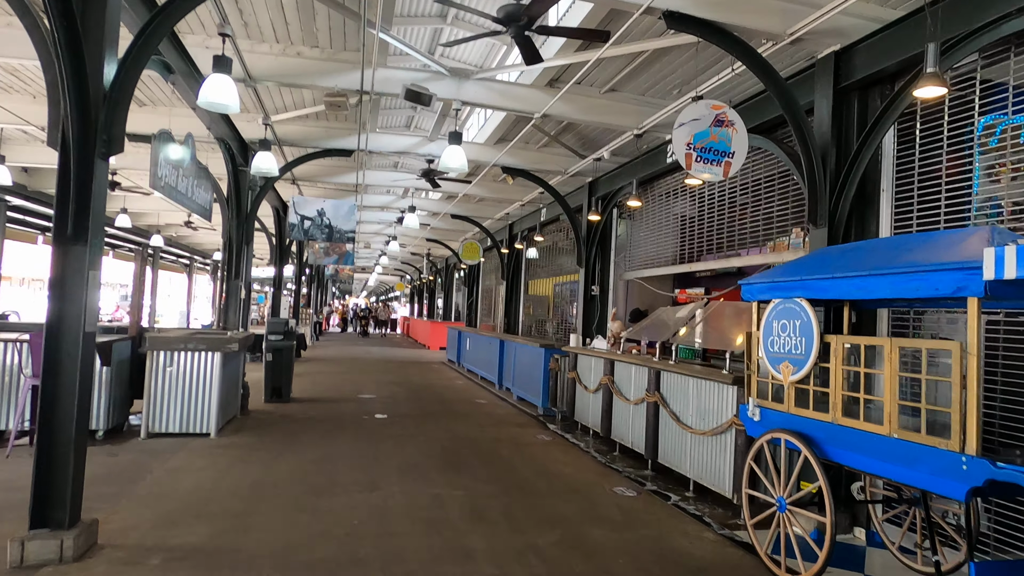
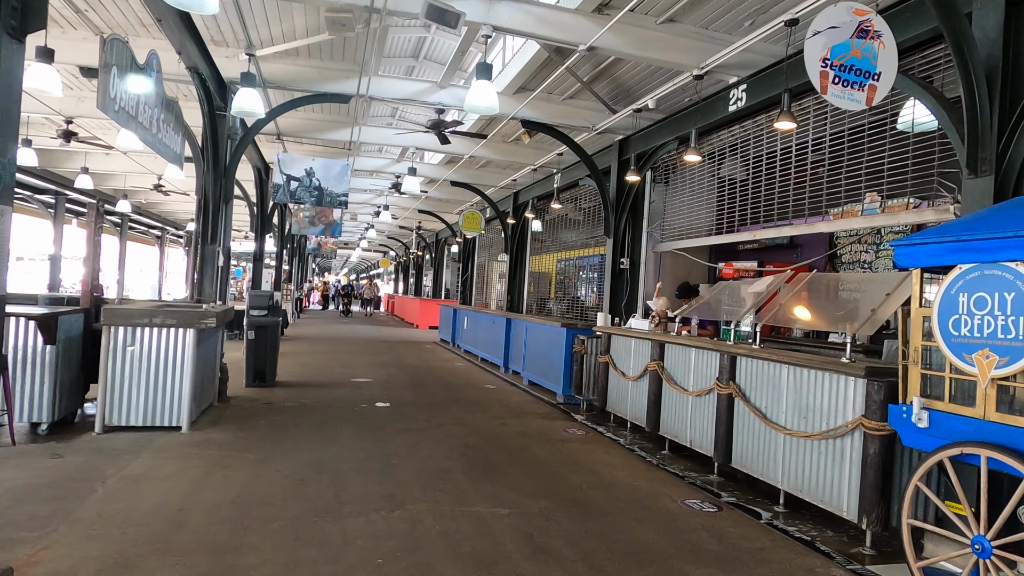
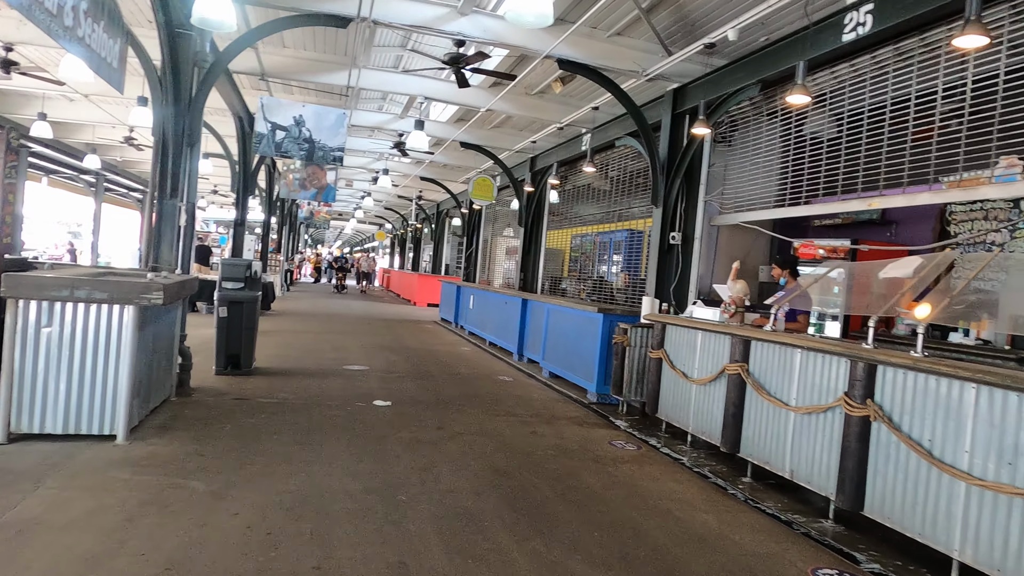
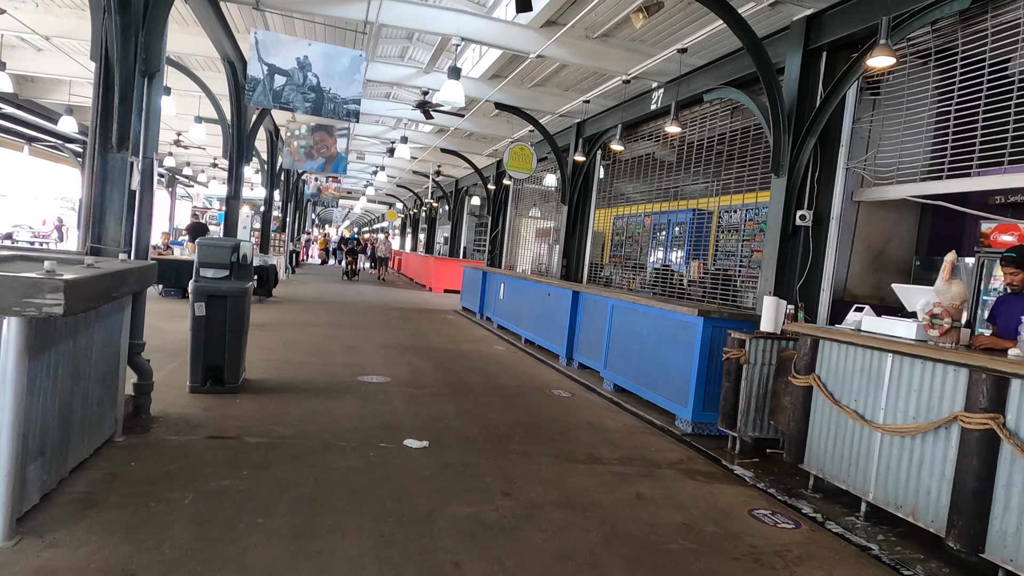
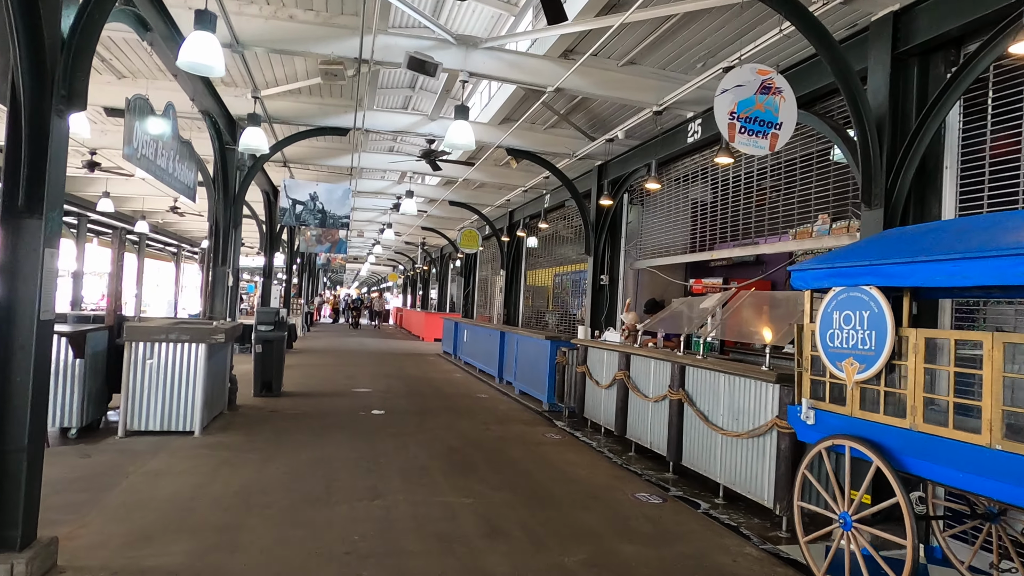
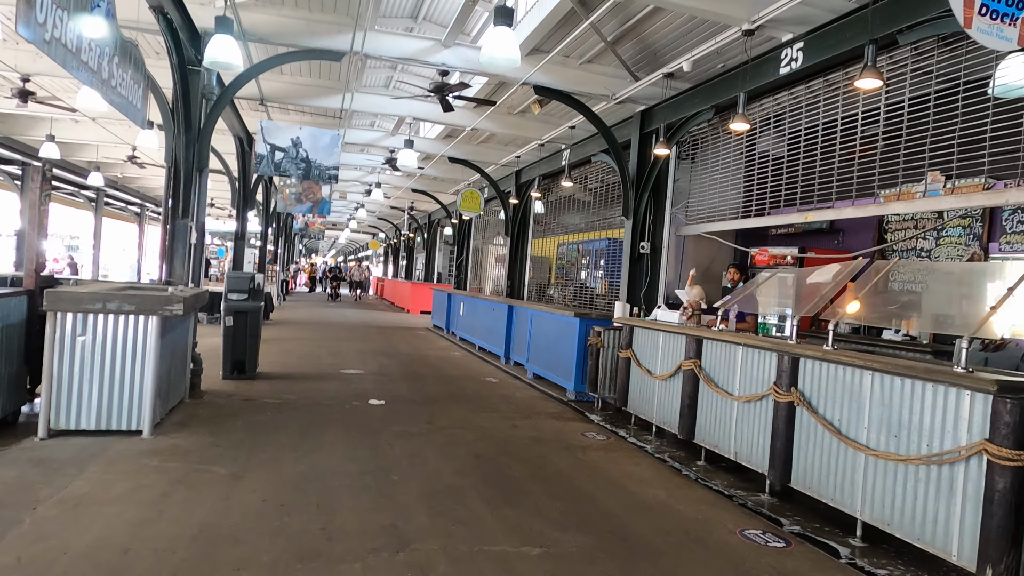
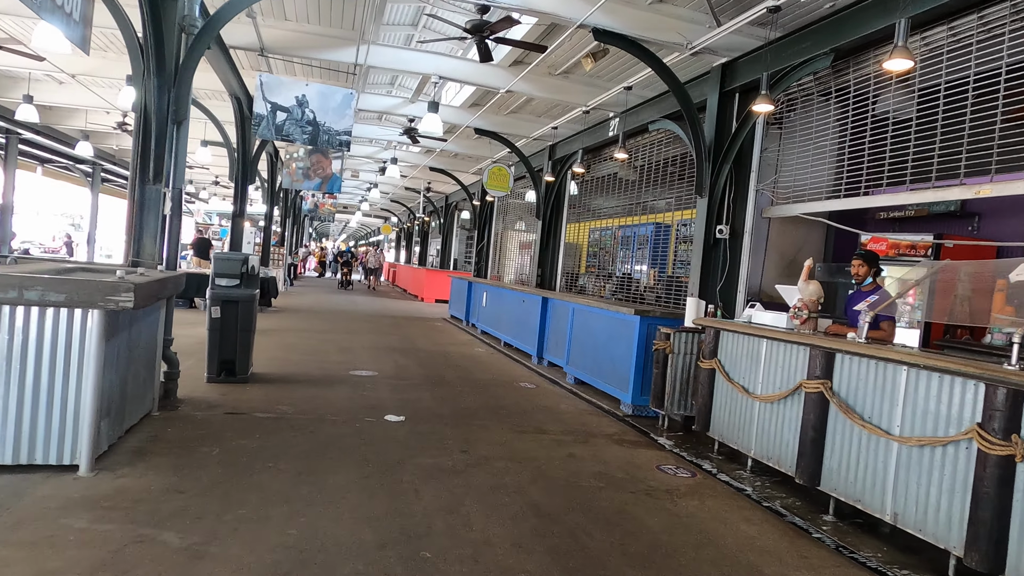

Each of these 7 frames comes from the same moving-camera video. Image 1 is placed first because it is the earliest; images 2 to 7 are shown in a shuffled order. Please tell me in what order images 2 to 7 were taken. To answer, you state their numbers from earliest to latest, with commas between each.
5, 2, 6, 3, 7, 4
